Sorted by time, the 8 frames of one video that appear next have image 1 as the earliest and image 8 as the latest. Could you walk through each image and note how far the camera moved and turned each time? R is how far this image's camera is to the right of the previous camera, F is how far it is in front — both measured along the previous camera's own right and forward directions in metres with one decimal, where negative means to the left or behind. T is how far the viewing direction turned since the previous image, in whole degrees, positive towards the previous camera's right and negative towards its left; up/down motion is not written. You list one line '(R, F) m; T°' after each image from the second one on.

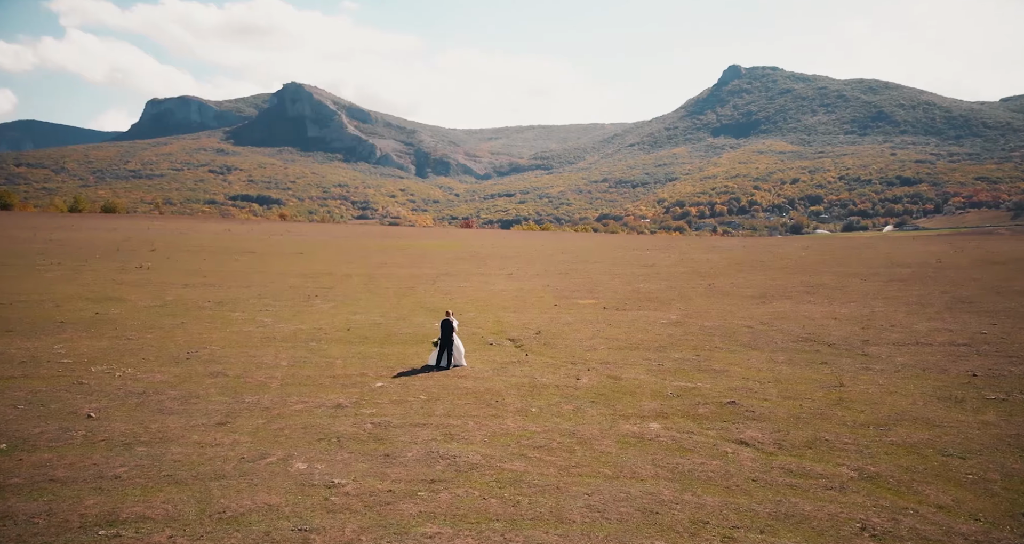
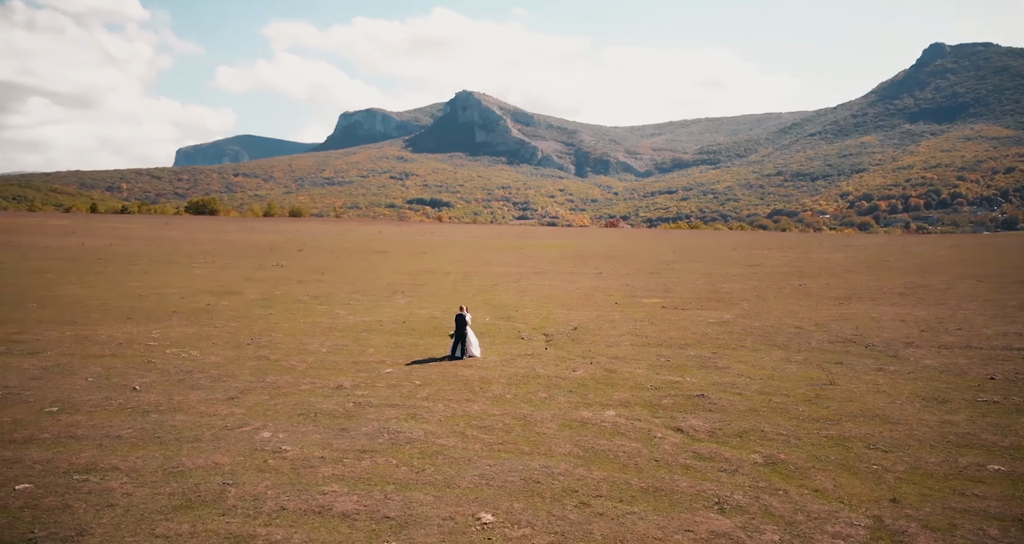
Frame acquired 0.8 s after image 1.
(+3.5, -0.6) m; -10°
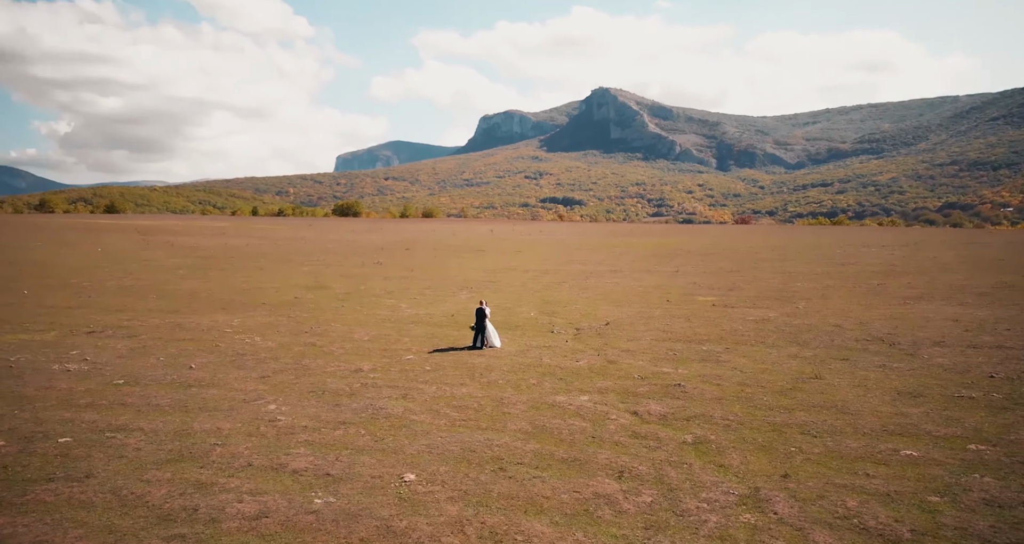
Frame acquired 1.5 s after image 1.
(+2.8, -1.1) m; -8°
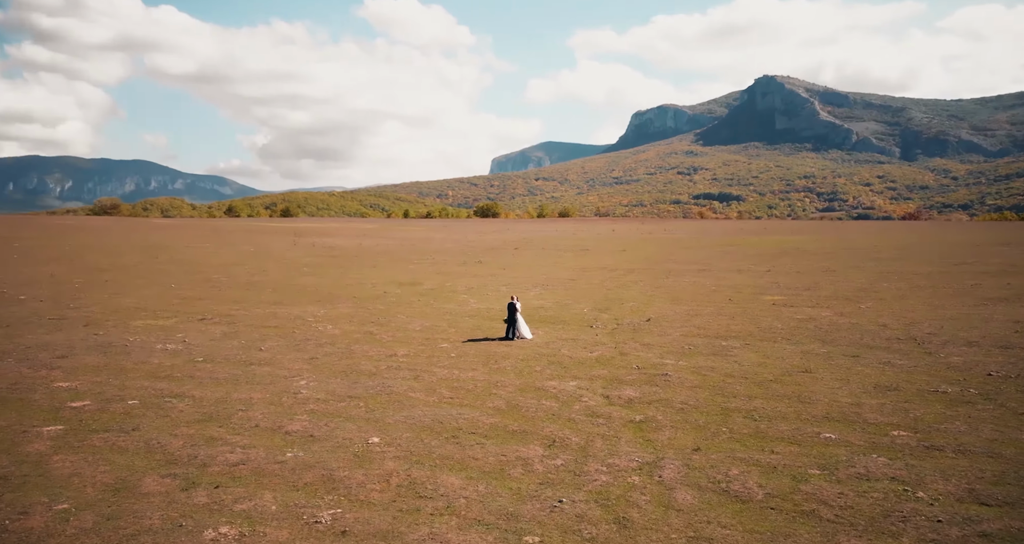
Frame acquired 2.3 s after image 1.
(+2.9, -1.4) m; -9°
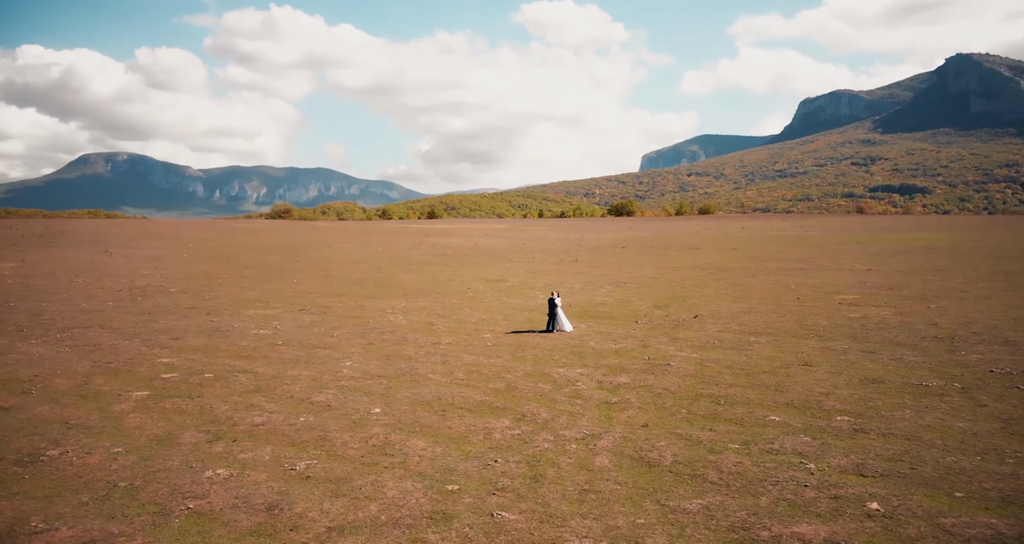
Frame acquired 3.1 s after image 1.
(+2.7, -1.5) m; -9°
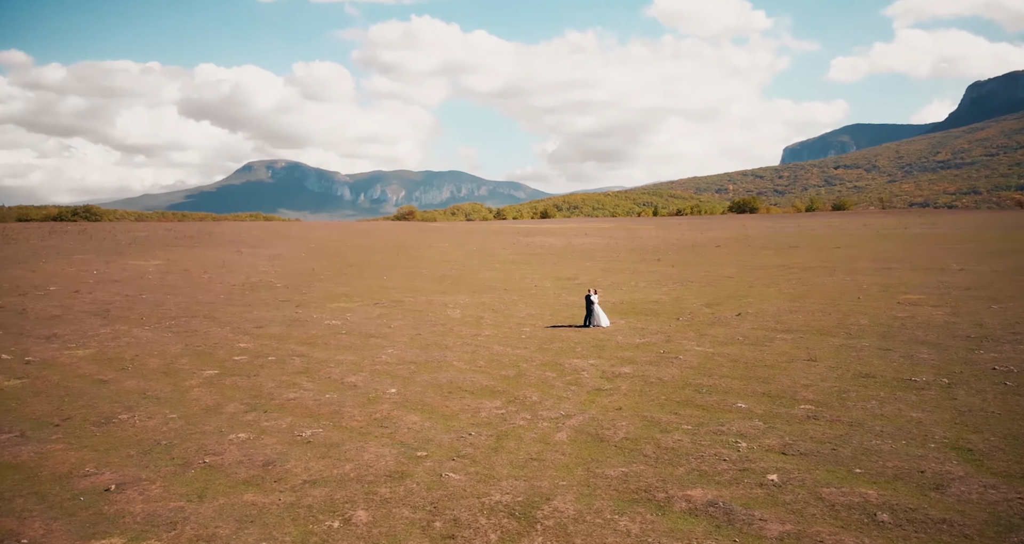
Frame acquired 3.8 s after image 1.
(+2.1, -1.3) m; -7°
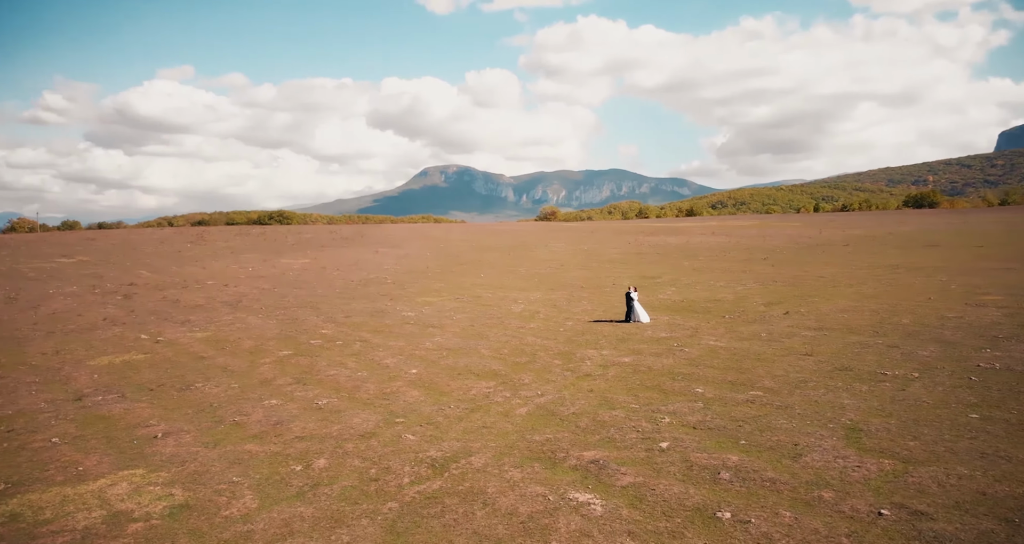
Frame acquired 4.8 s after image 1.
(+2.9, -1.7) m; -9°
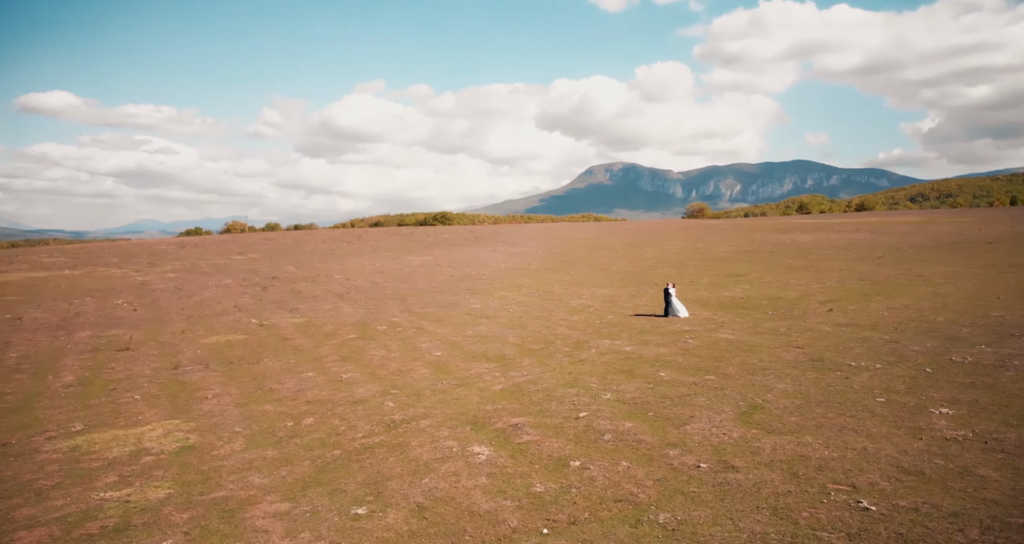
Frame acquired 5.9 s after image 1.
(+3.1, -1.8) m; -9°
